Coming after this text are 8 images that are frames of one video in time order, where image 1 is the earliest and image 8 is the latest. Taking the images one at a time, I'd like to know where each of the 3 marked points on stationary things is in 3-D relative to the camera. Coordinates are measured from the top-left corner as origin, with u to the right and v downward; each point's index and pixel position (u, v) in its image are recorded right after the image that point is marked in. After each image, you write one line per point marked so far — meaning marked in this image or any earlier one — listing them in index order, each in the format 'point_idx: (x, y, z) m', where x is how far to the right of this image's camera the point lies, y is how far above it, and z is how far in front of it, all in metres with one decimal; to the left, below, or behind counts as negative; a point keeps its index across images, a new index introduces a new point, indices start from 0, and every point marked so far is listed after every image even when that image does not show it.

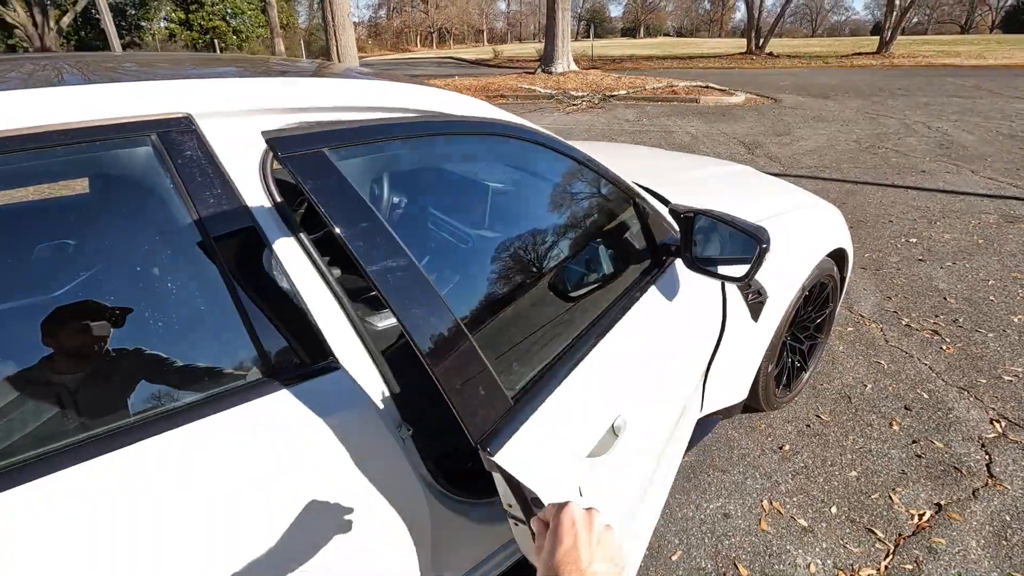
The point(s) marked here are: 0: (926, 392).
0: (+2.0, -0.5, +2.6) m
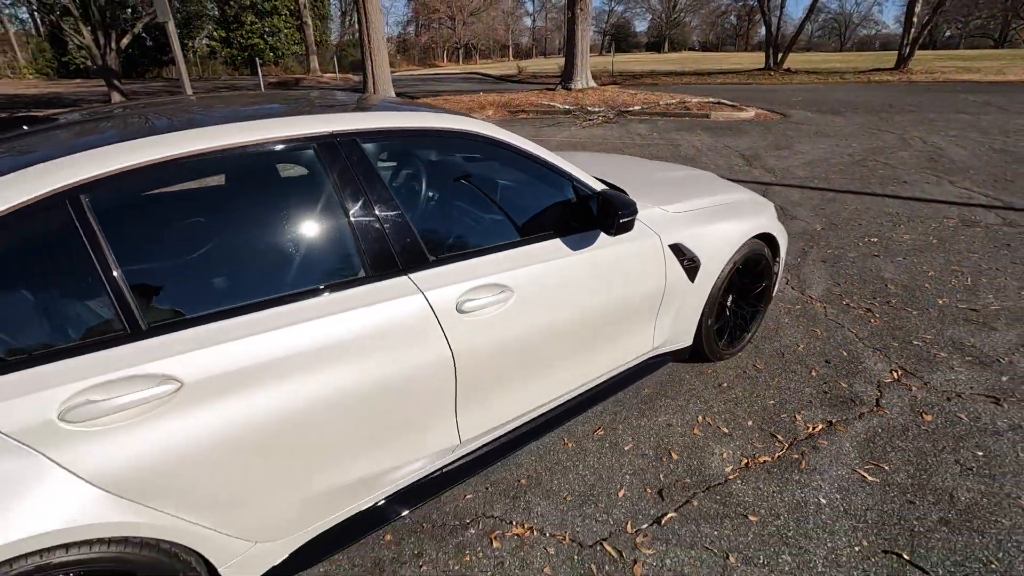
0: (+2.0, -0.4, +3.2) m
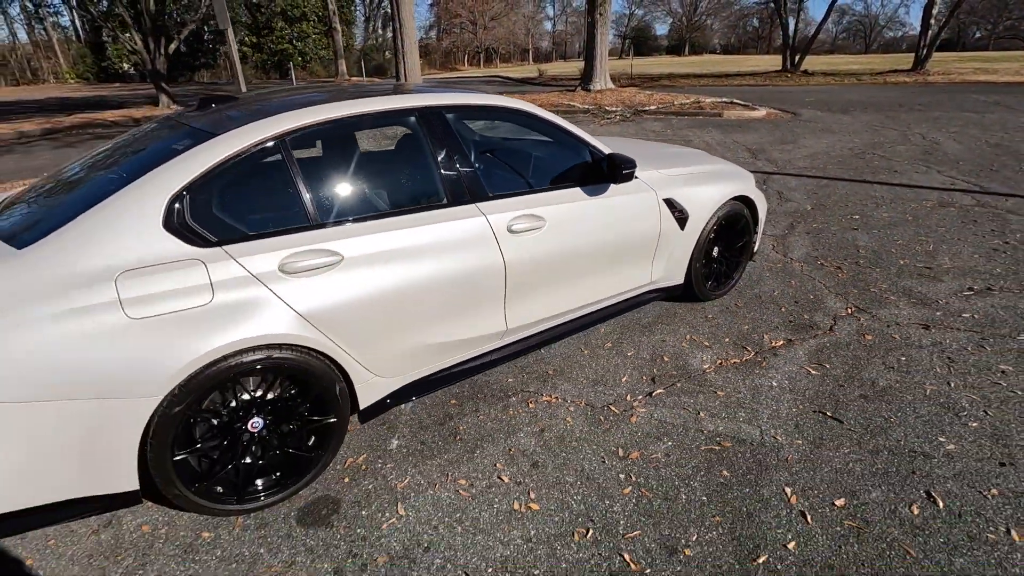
0: (+2.2, 0.0, +3.9) m
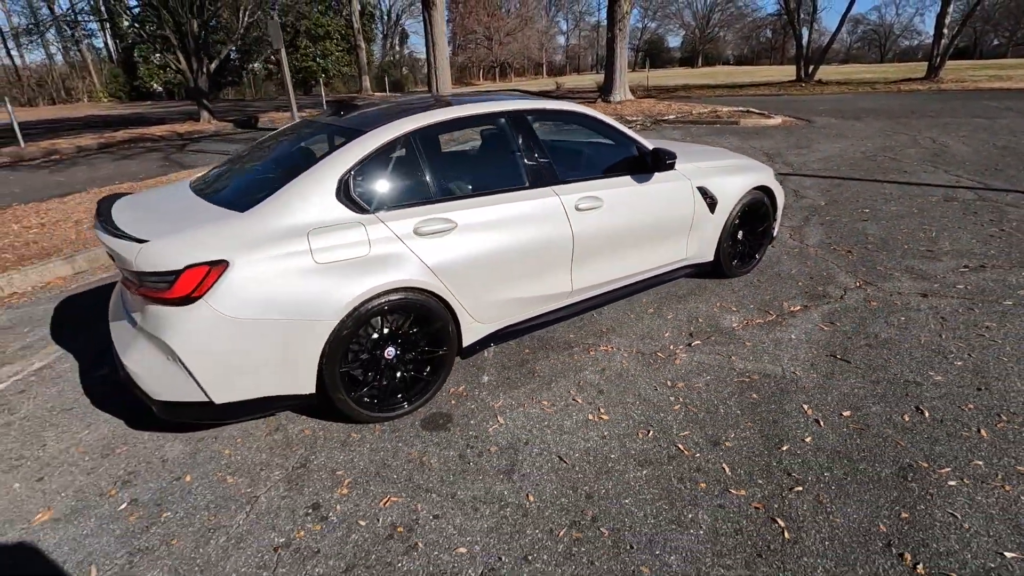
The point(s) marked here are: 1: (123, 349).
0: (+2.7, +0.1, +4.5) m
1: (-1.8, -0.3, +2.4) m
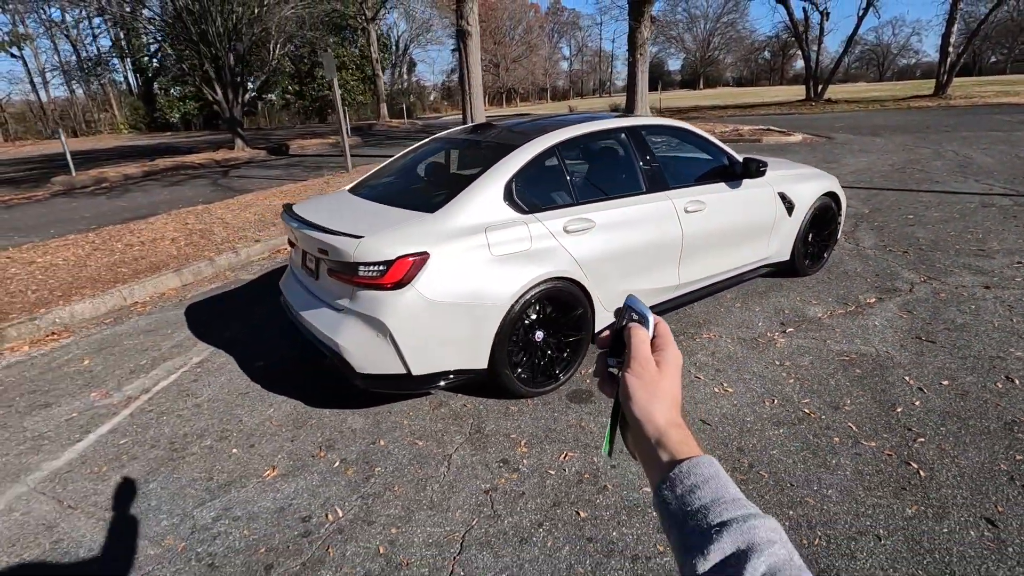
0: (+3.5, +0.2, +4.9) m
1: (-1.0, -0.2, +2.9) m
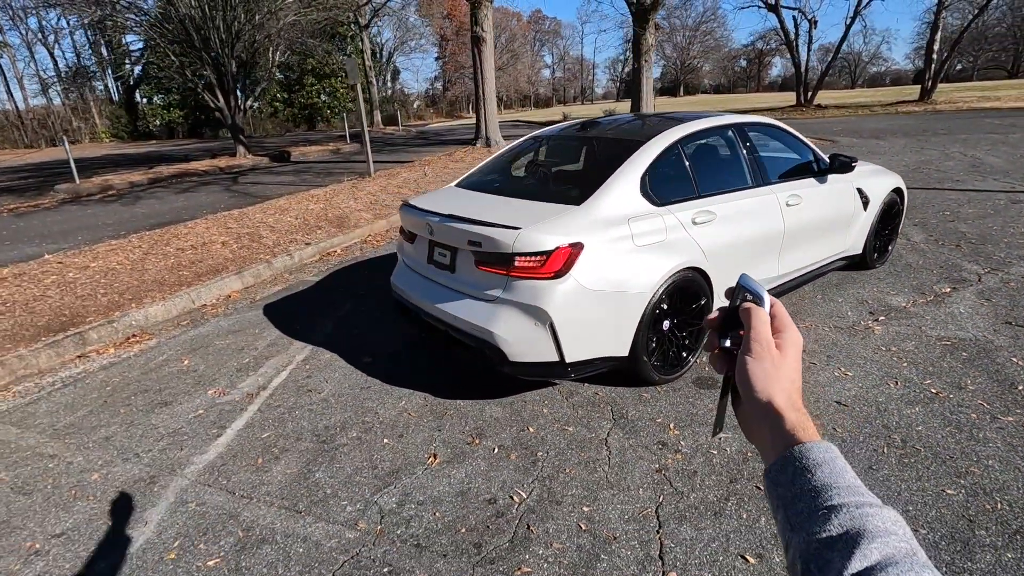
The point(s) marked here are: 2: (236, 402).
0: (+4.2, +0.2, +5.1) m
1: (-0.2, -0.2, +2.9) m
2: (-1.8, -0.7, +3.5) m
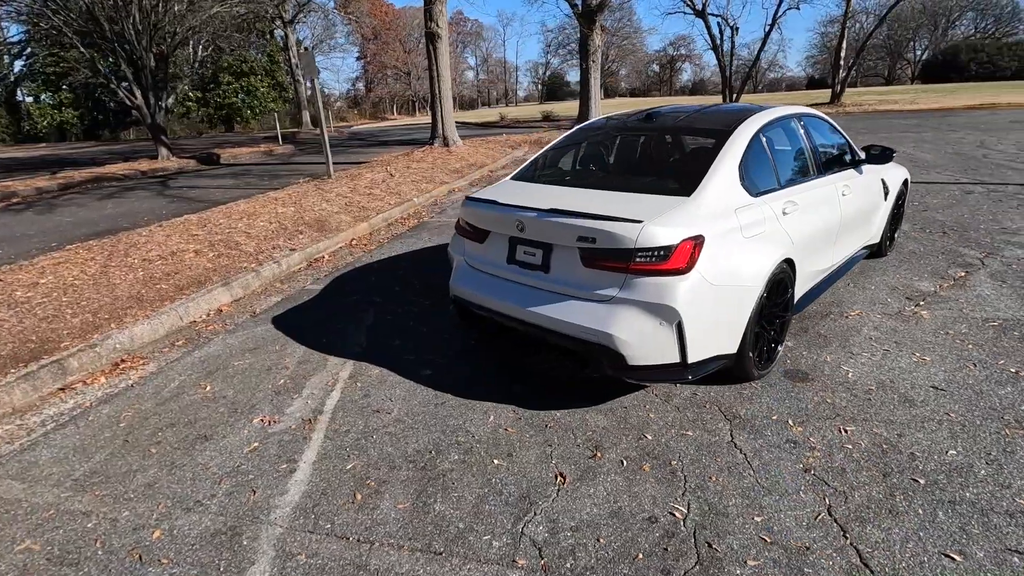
0: (+4.4, +0.4, +5.5) m
1: (+0.4, -0.2, +2.7) m
2: (-1.2, -0.8, +3.0) m
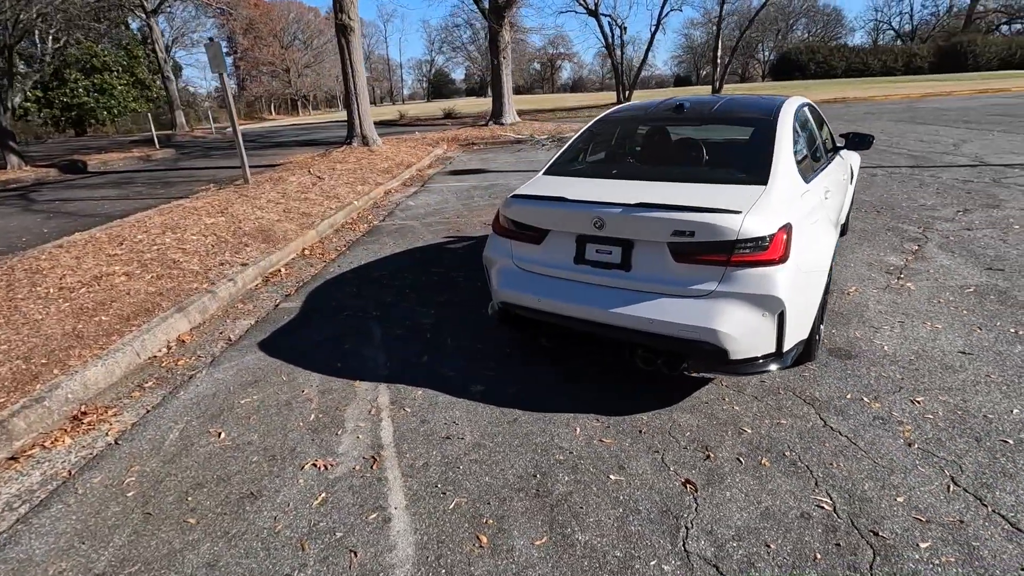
0: (+4.3, +0.7, +6.1) m
1: (+0.9, -0.1, +2.6) m
2: (-0.8, -0.9, +2.6) m
